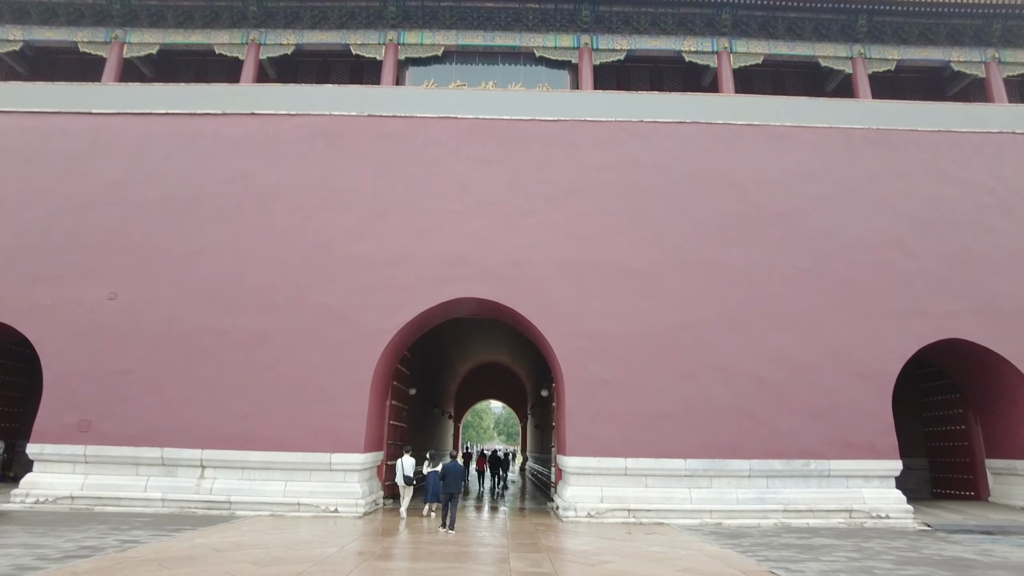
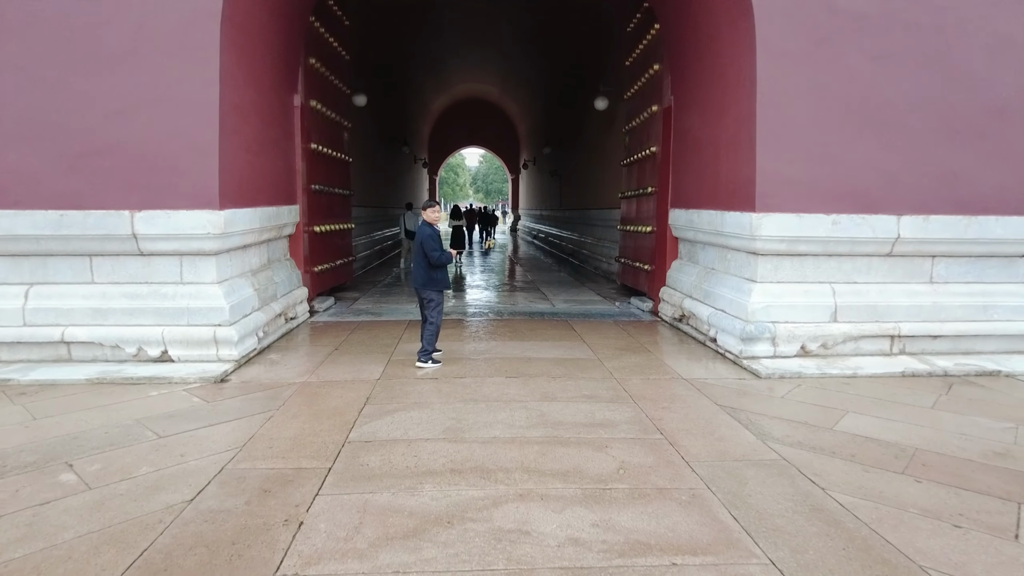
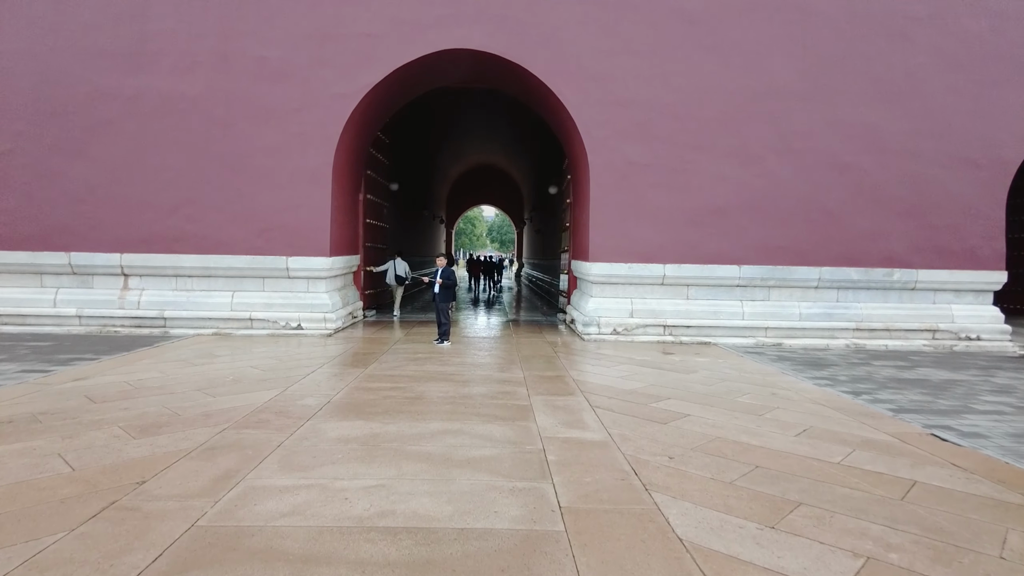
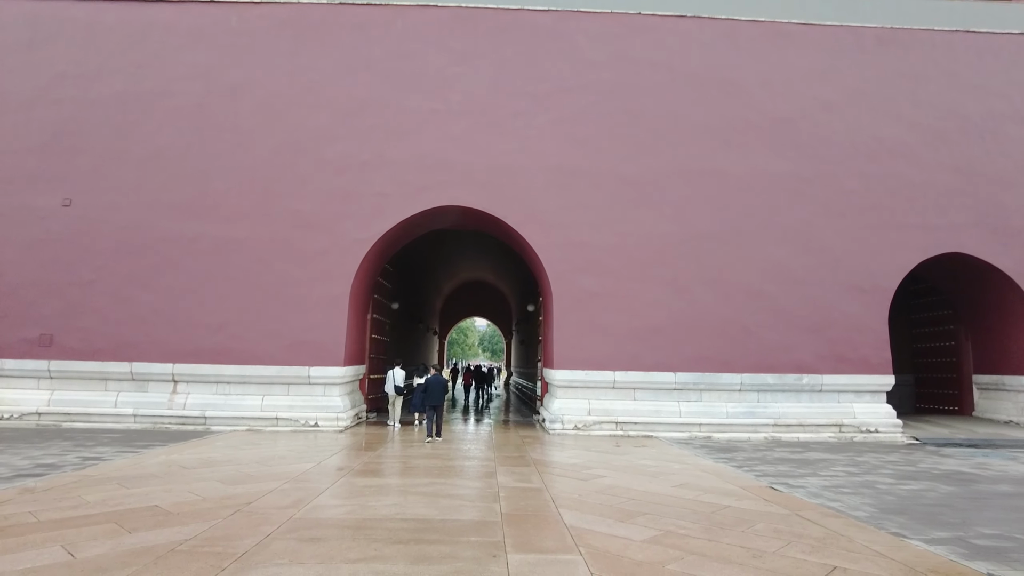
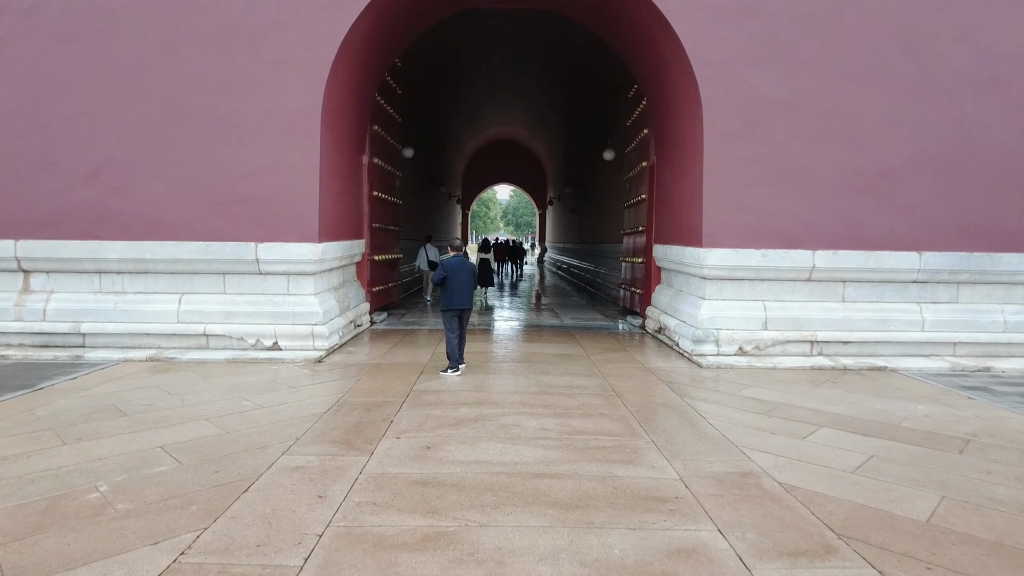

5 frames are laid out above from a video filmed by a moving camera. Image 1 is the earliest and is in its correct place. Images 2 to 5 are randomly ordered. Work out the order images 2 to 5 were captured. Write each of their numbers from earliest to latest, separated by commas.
4, 3, 5, 2
